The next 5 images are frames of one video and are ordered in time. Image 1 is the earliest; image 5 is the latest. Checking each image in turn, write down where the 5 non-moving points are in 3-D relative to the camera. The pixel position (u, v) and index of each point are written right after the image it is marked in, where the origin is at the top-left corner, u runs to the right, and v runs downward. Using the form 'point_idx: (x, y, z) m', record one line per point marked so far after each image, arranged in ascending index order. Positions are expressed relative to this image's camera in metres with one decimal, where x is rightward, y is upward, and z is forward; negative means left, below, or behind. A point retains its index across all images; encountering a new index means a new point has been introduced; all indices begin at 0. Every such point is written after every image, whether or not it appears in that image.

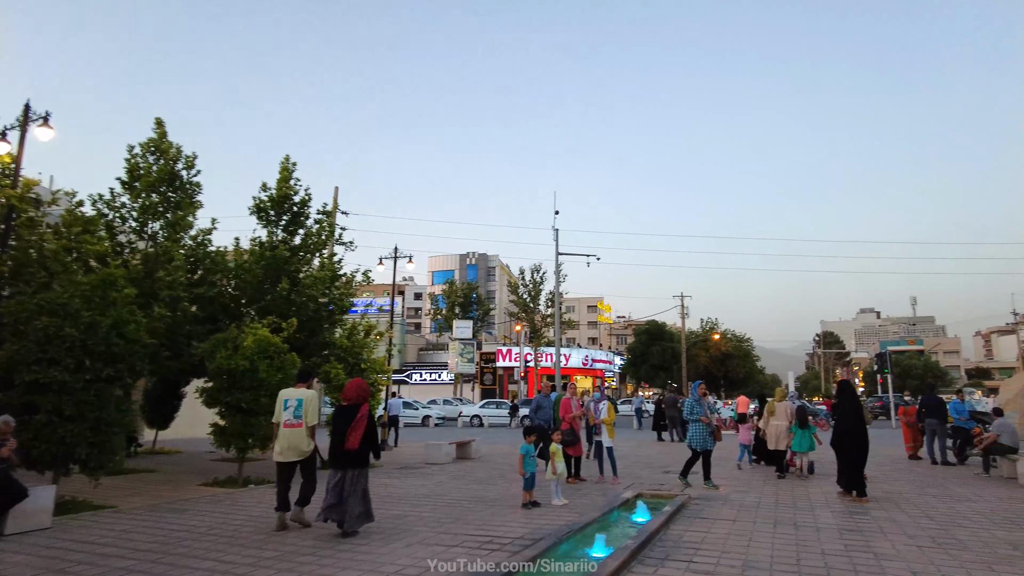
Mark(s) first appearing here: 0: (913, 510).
0: (+5.3, -2.9, +8.5) m
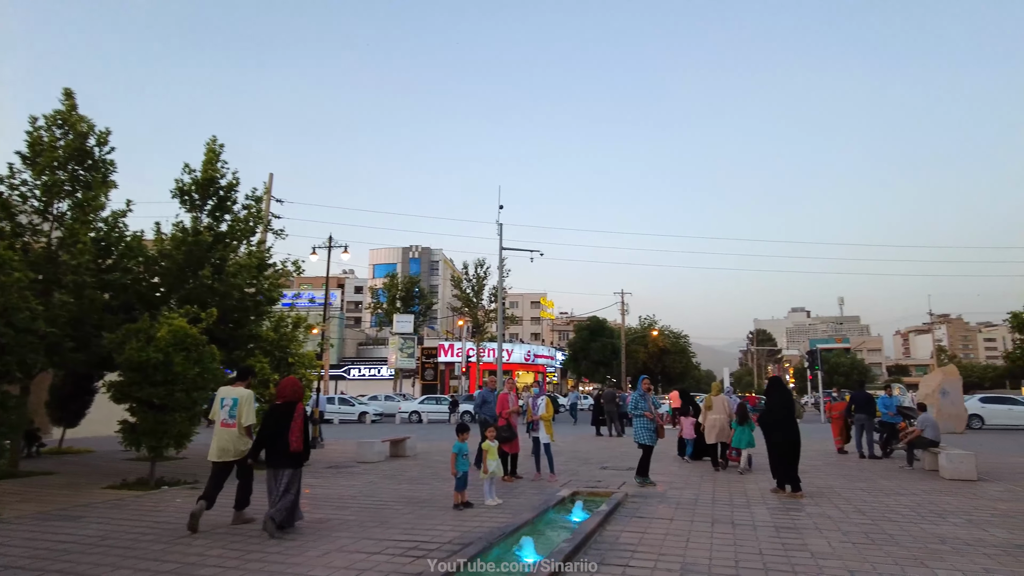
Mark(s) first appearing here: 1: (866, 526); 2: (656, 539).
0: (+4.4, -2.9, +8.6) m
1: (+3.9, -2.6, +7.1) m
2: (+1.5, -2.6, +6.6) m
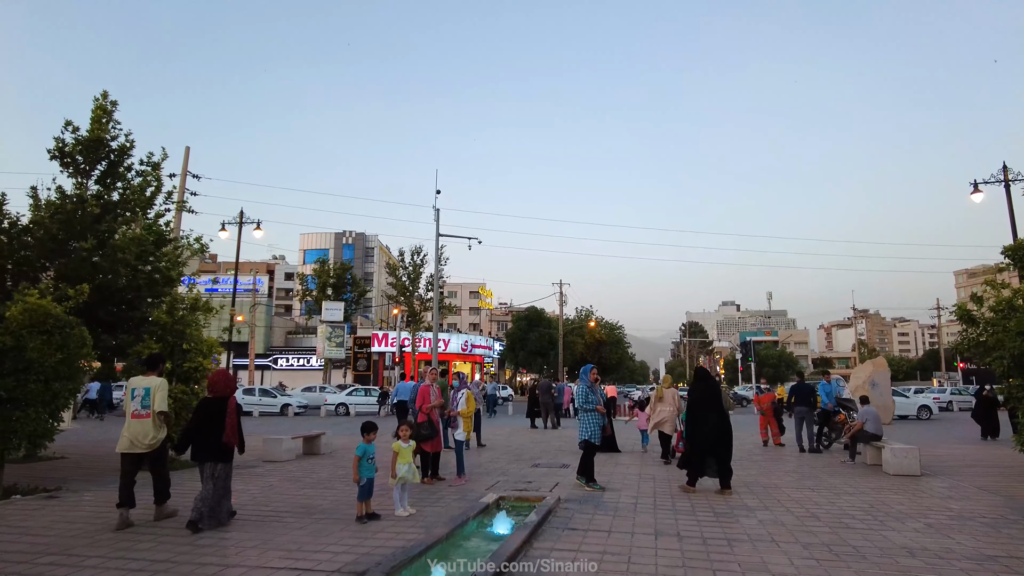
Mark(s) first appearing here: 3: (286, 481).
0: (+3.4, -2.7, +7.8) m
1: (+3.0, -2.4, +6.3) m
2: (+0.7, -2.3, +5.6) m
3: (-3.5, -3.0, +10.1) m
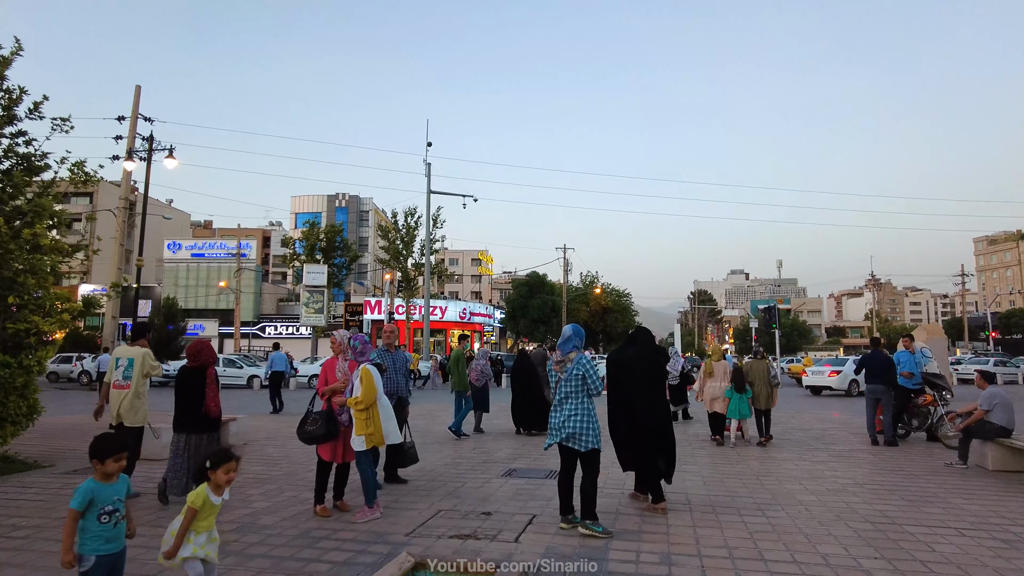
0: (+2.9, -1.9, +4.1) m
1: (+2.5, -1.7, +2.6) m
2: (+0.2, -1.7, +1.9) m
3: (-4.0, -2.2, +6.5) m
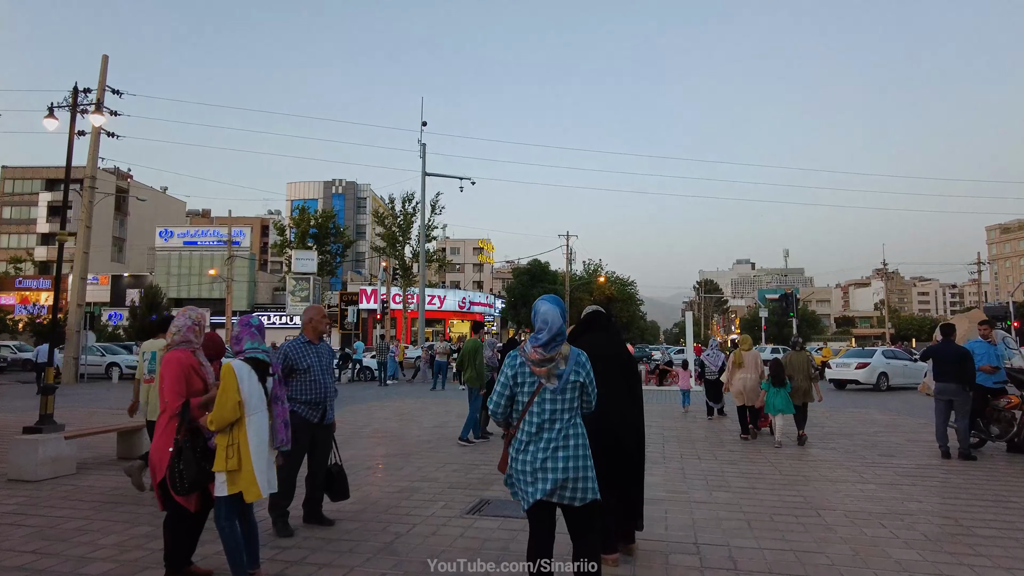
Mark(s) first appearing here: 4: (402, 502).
0: (+2.7, -1.7, +2.0) m
1: (+2.3, -1.5, +0.5) m
2: (-0.1, -1.5, -0.2) m
3: (-4.2, -1.9, +4.4) m
4: (-1.0, -2.0, +6.1) m
